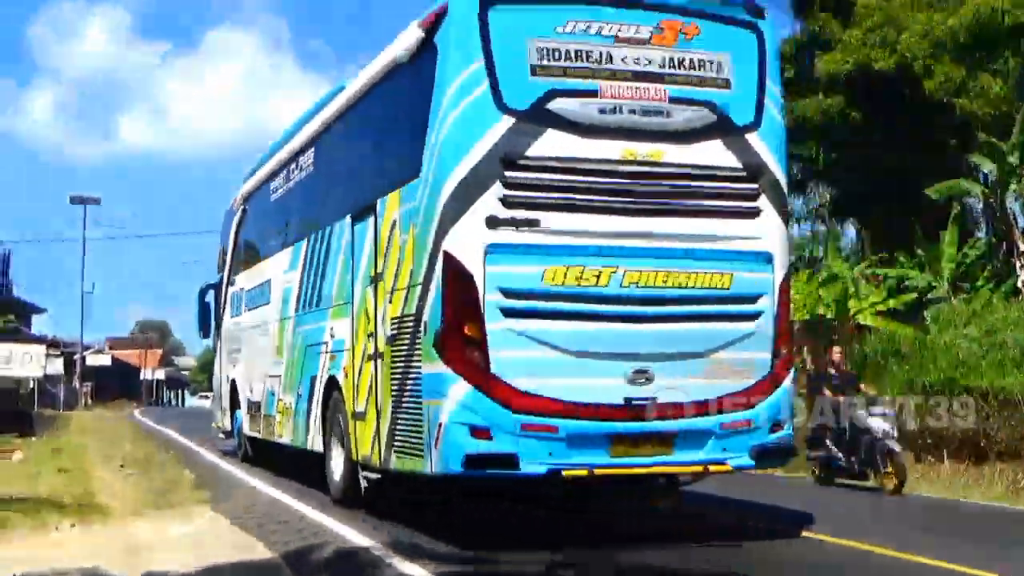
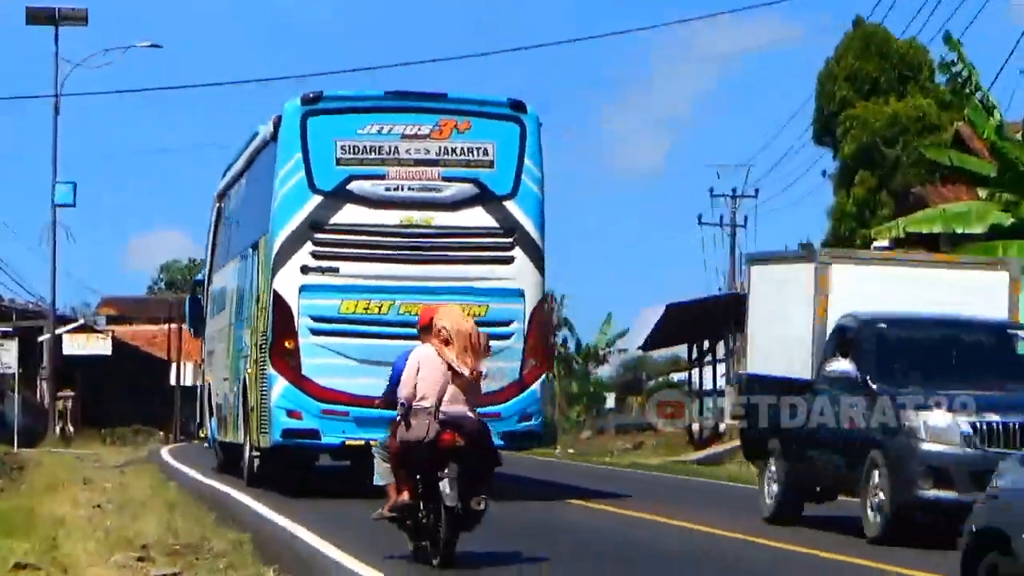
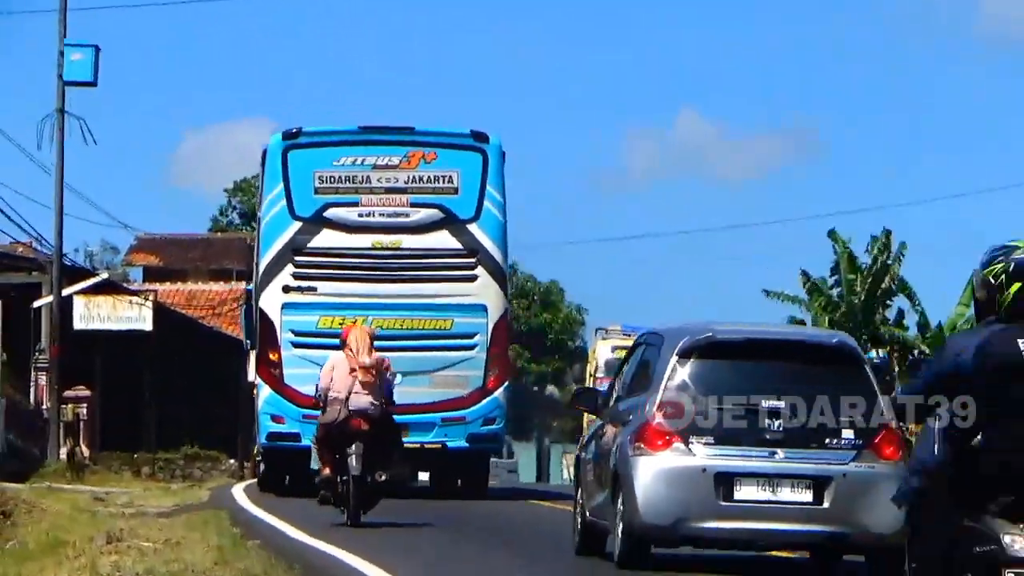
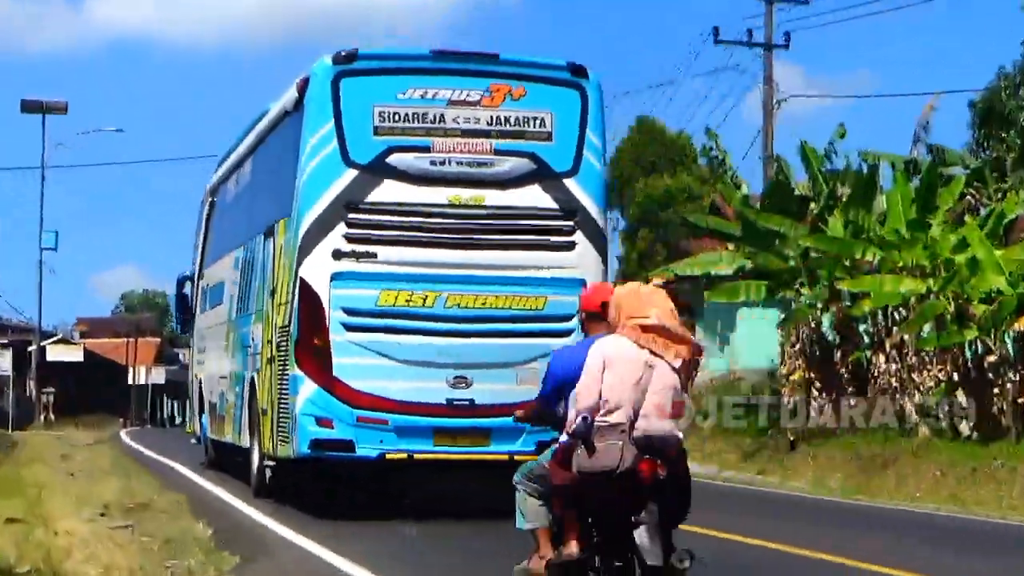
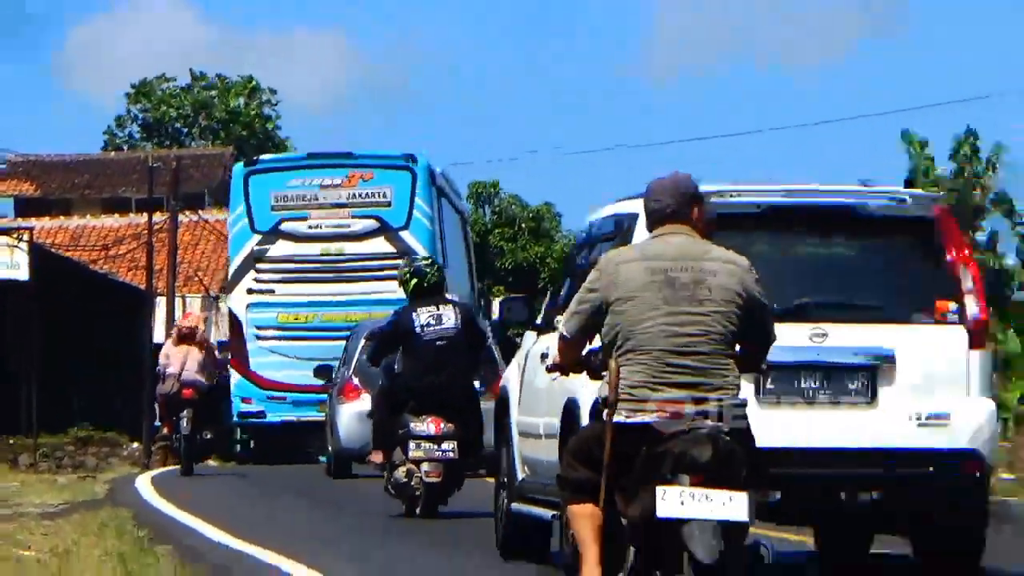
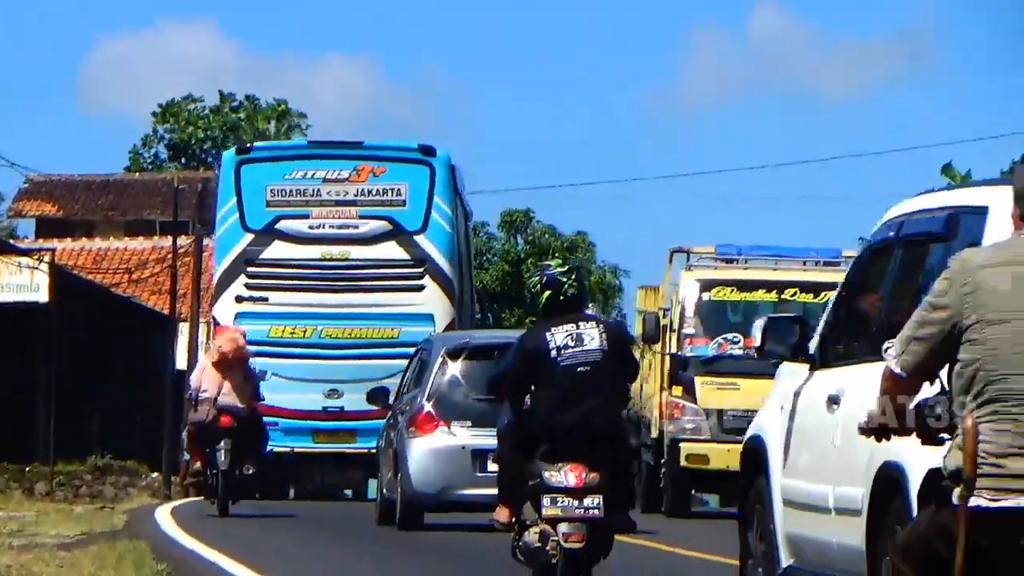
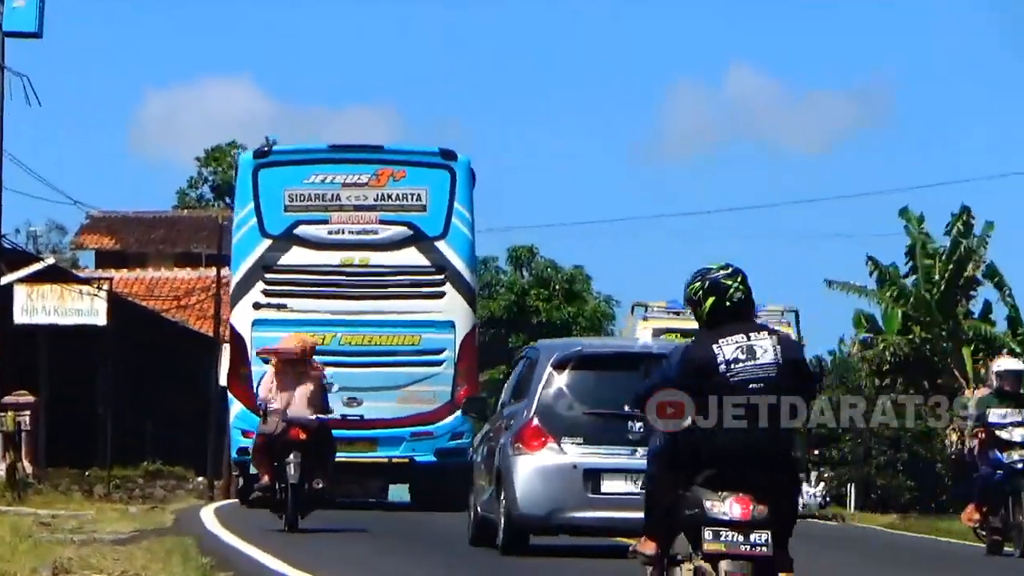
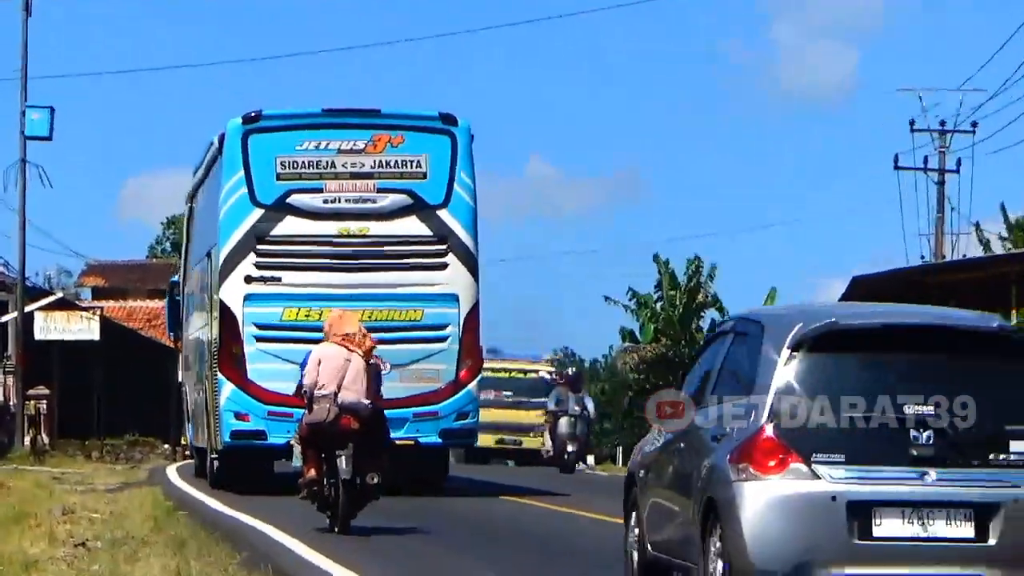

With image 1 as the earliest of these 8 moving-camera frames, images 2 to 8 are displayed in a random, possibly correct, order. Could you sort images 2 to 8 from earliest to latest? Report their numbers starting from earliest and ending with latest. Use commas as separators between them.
4, 2, 8, 3, 7, 6, 5
